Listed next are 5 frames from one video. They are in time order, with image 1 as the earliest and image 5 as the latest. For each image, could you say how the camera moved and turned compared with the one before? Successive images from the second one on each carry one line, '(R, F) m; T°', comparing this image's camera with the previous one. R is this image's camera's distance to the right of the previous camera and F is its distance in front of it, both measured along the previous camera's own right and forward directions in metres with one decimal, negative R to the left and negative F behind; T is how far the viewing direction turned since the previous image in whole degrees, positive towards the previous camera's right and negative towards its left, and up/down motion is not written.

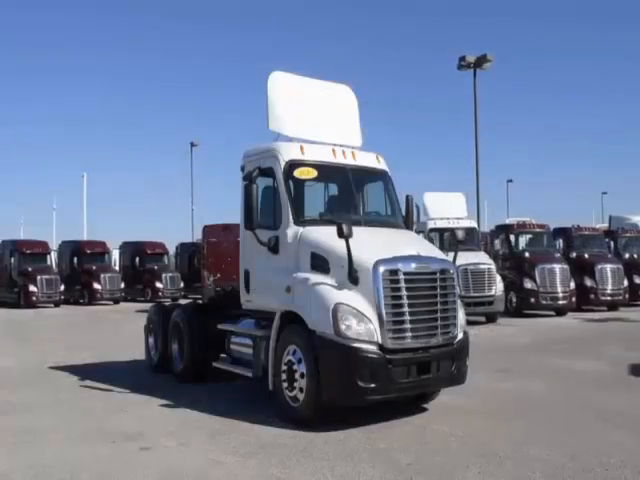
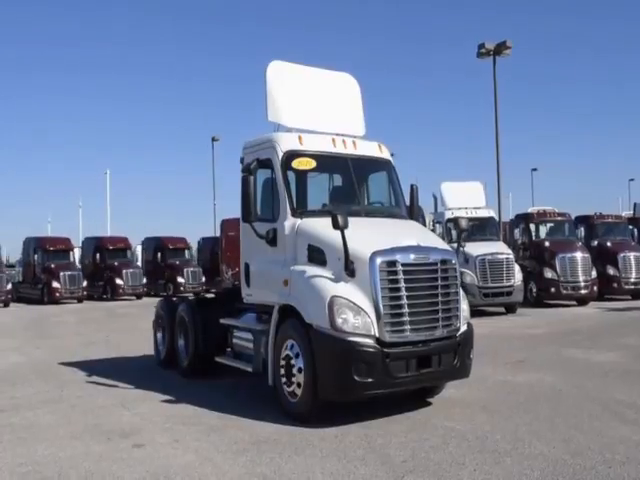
(+0.4, +0.2) m; -3°
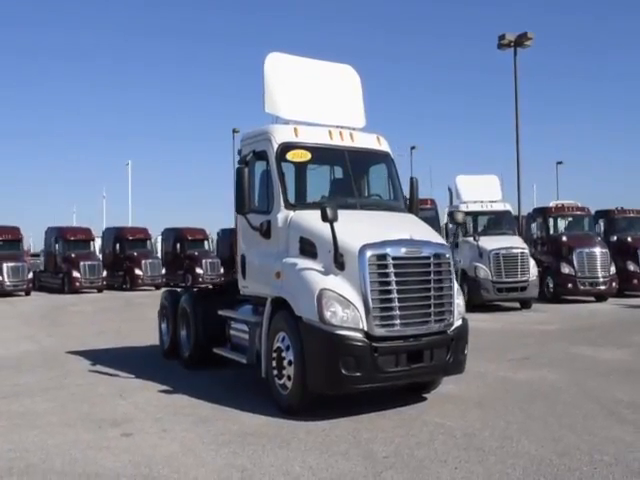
(+0.4, +0.1) m; -2°
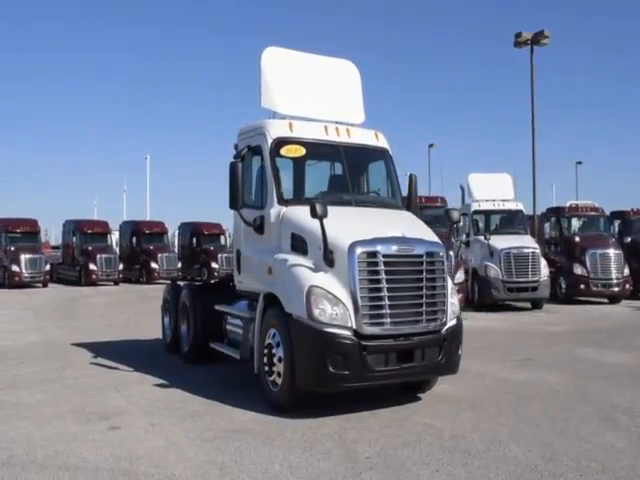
(+0.4, +0.1) m; -2°
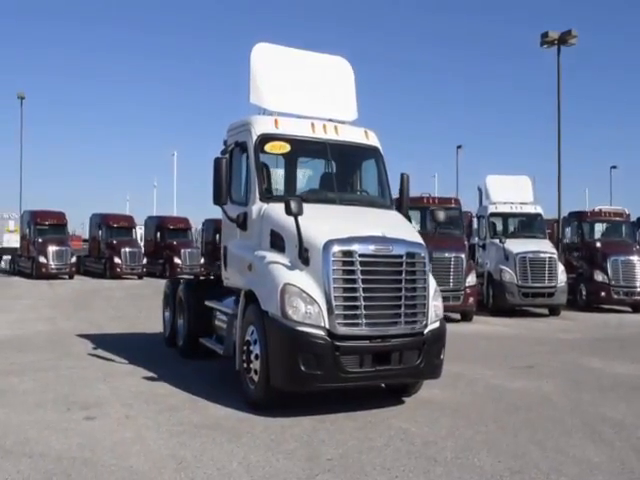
(+0.7, +0.1) m; -3°
